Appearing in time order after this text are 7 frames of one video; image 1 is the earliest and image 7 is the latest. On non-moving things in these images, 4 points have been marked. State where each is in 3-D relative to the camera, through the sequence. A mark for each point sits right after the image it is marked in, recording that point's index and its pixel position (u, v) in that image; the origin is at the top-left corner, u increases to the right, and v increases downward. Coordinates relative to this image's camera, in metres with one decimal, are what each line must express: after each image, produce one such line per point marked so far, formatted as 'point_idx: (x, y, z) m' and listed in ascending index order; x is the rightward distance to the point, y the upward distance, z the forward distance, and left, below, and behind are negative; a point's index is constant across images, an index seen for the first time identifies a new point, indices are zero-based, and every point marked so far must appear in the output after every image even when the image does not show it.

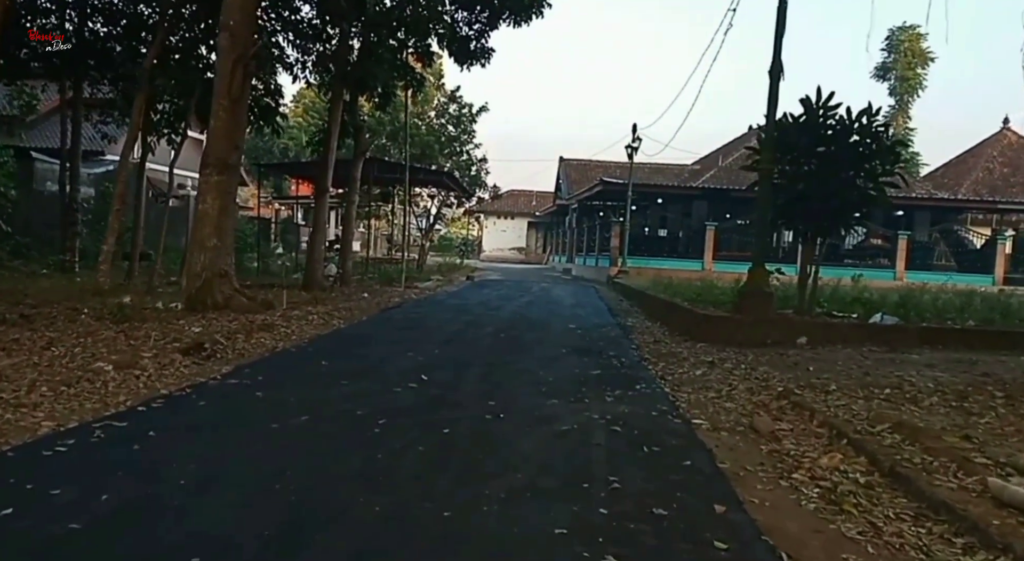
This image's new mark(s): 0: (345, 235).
0: (-4.3, +1.2, +17.9) m
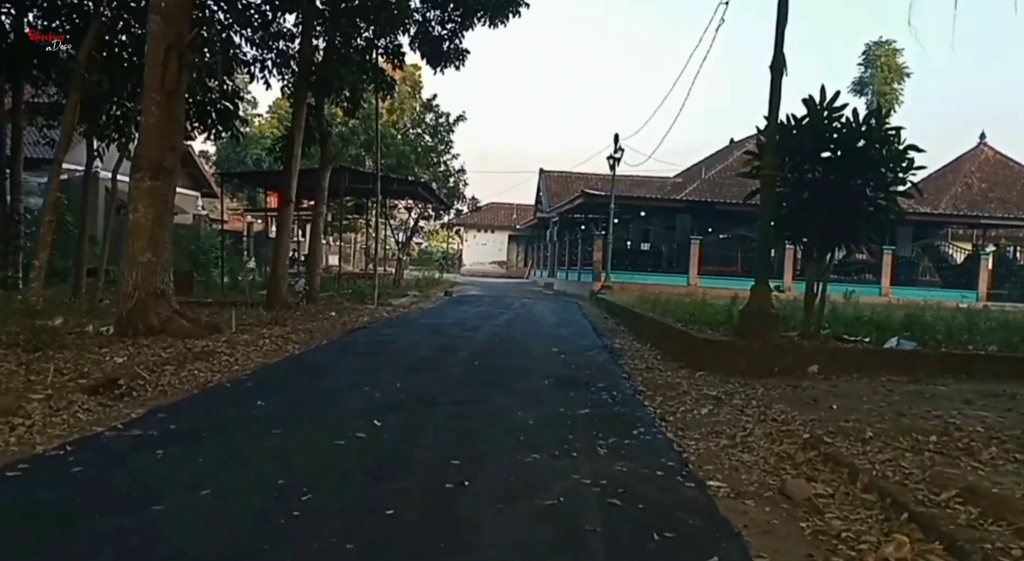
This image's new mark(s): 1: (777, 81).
0: (-4.8, +0.8, +16.7) m
1: (+3.5, +2.6, +9.2) m
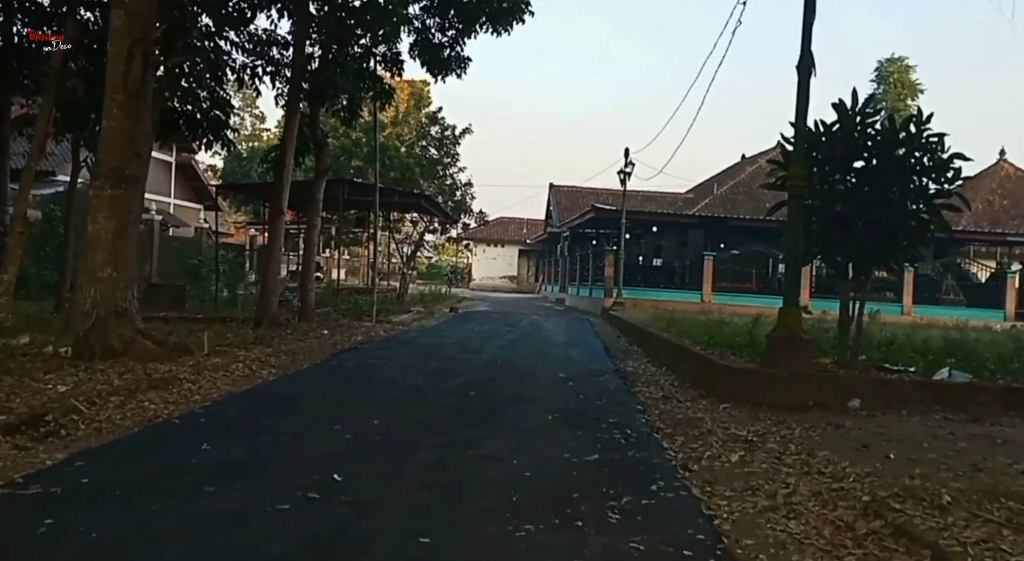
0: (-4.7, +0.4, +15.9) m
1: (+3.5, +2.4, +8.4) m
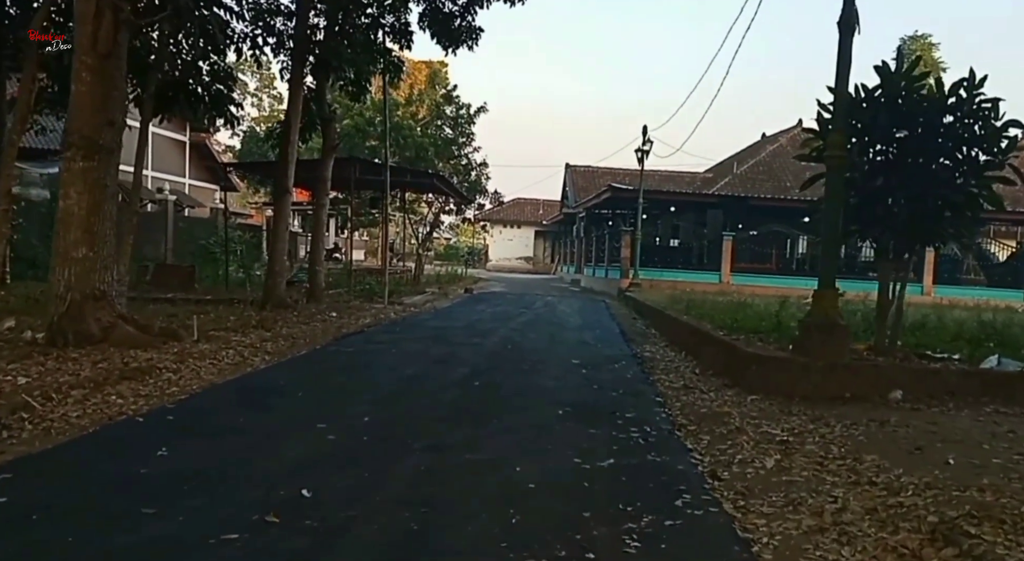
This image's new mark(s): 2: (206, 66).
0: (-4.4, +0.9, +15.4) m
1: (+3.6, +2.6, +7.6) m
2: (-5.8, +4.1, +13.5) m
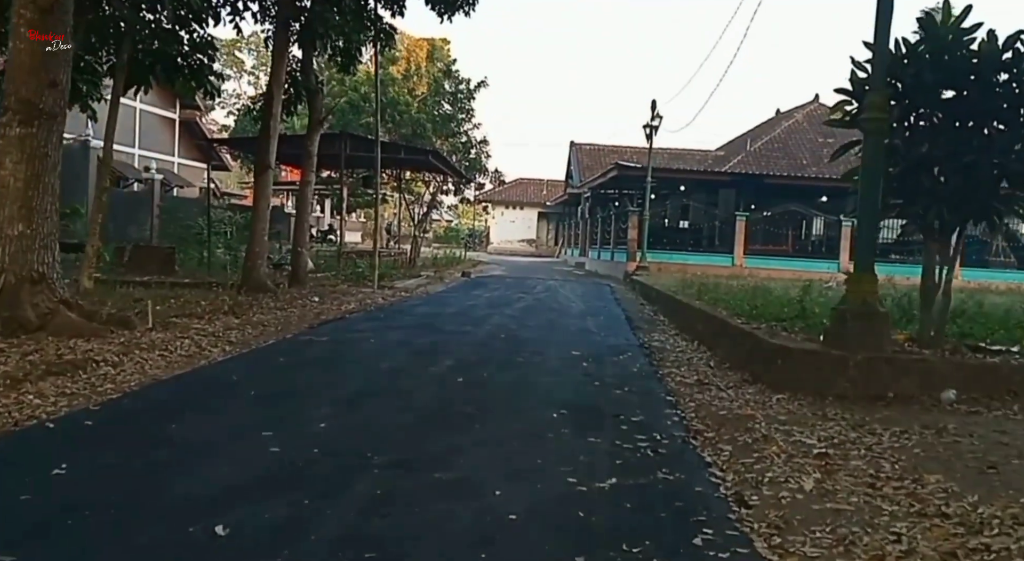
0: (-4.4, +1.2, +14.6) m
1: (+3.5, +2.8, +6.6) m
2: (-5.9, +4.4, +12.6) m
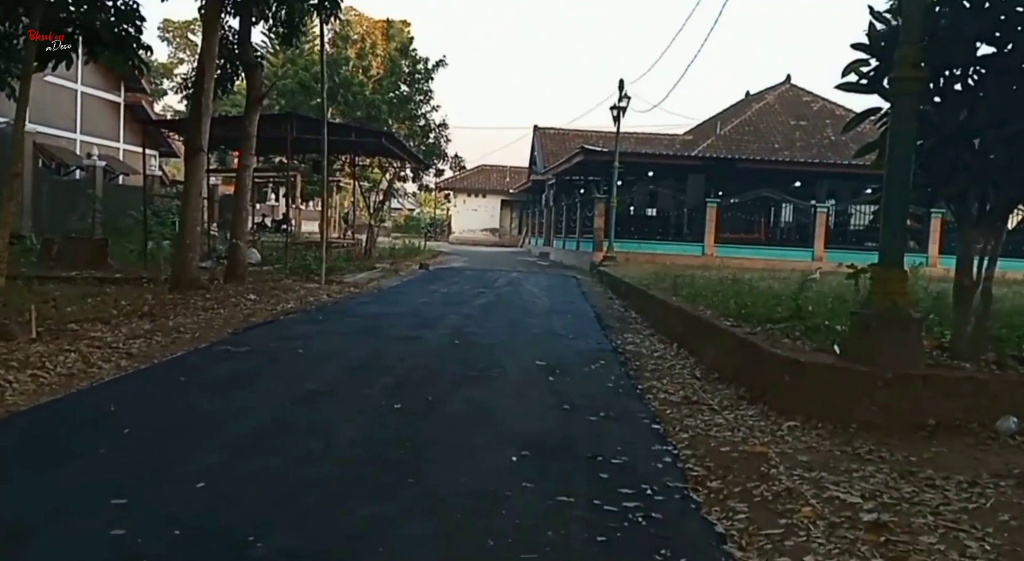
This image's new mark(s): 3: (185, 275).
0: (-5.2, +1.3, +13.1) m
1: (+3.2, +2.8, +5.6) m
2: (-6.5, +4.5, +11.0) m
3: (-5.6, +0.1, +11.8) m
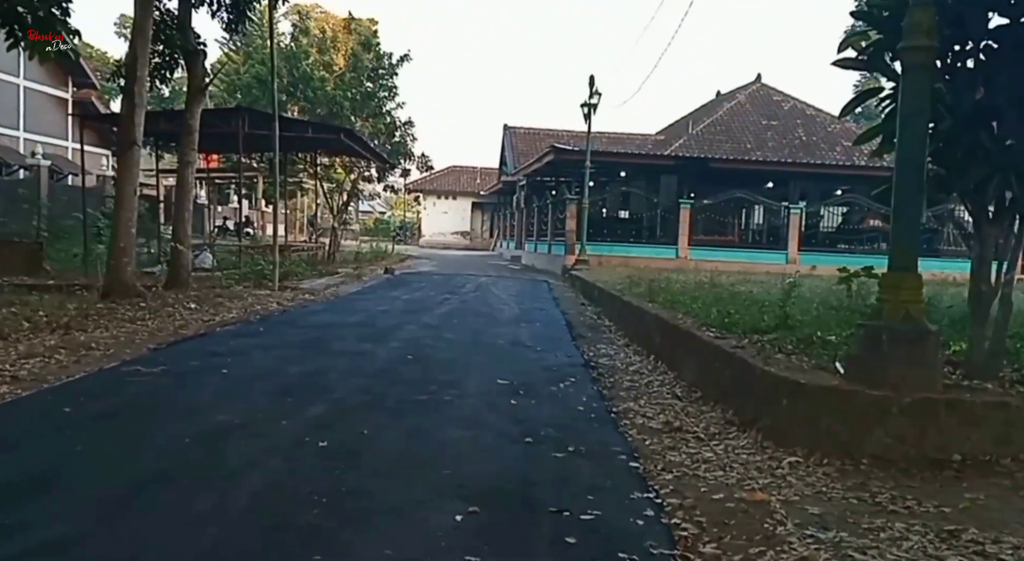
0: (-5.8, +1.2, +12.1) m
1: (+2.8, +2.7, +4.9) m
2: (-7.1, +4.3, +10.0) m
3: (-6.1, 0.0, +10.8) m
